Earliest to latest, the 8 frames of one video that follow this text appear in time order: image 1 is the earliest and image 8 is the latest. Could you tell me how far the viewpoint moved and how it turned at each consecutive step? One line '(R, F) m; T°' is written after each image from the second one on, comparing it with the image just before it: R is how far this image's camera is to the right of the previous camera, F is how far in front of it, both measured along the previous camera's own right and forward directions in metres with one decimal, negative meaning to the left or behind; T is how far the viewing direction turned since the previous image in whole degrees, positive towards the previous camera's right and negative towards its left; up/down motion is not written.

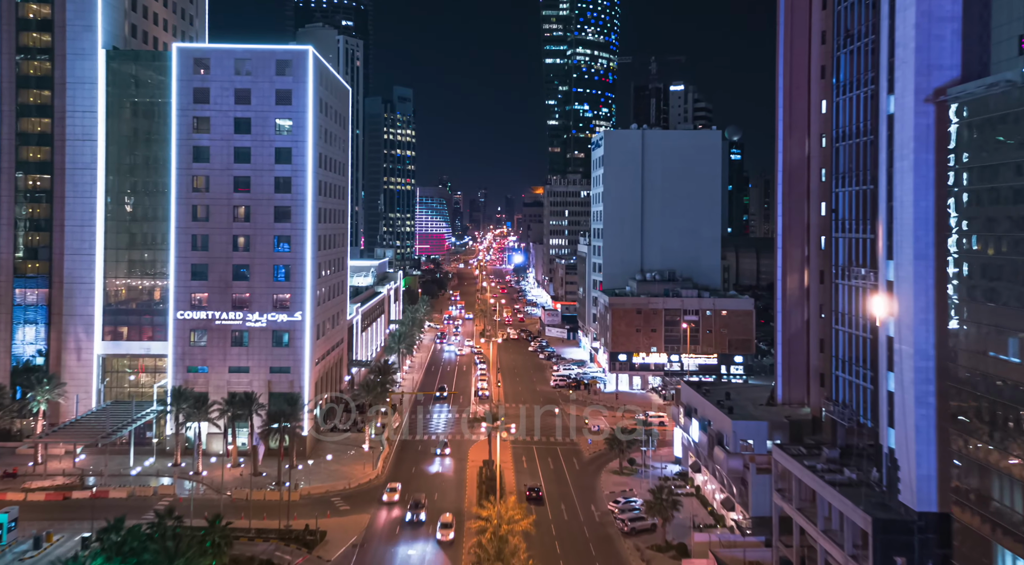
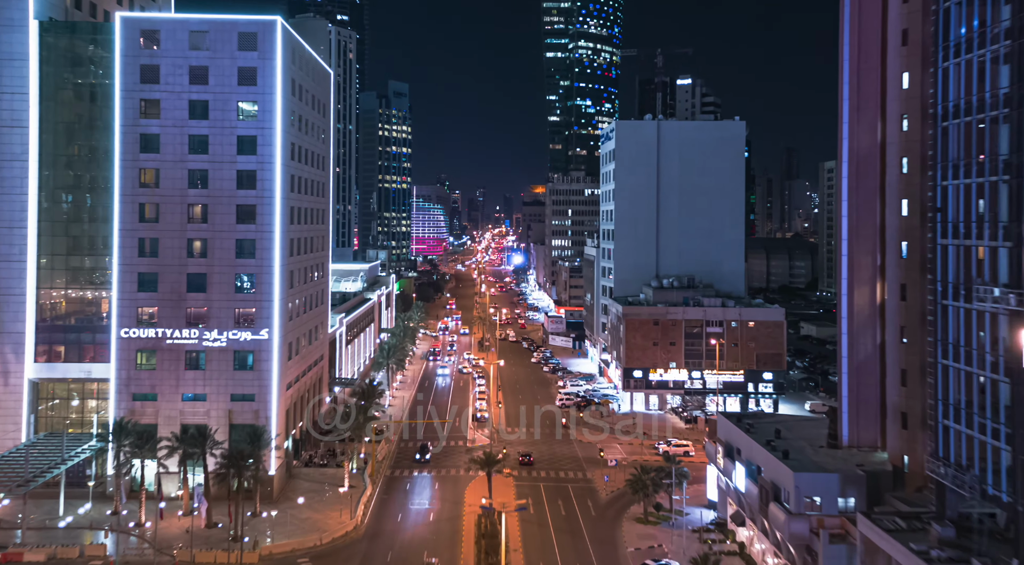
(-0.4, +10.4) m; 0°
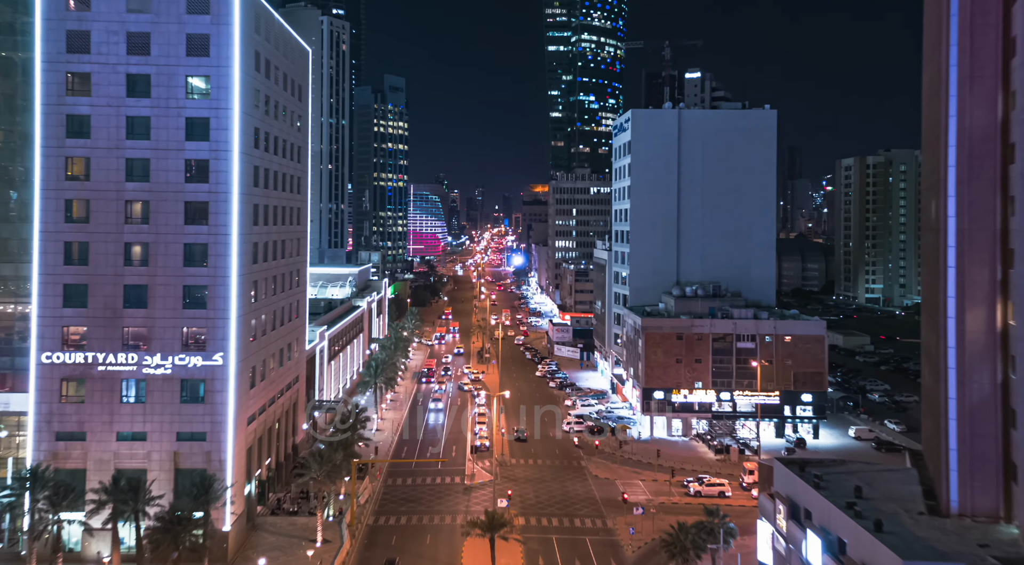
(-0.5, +10.5) m; 0°
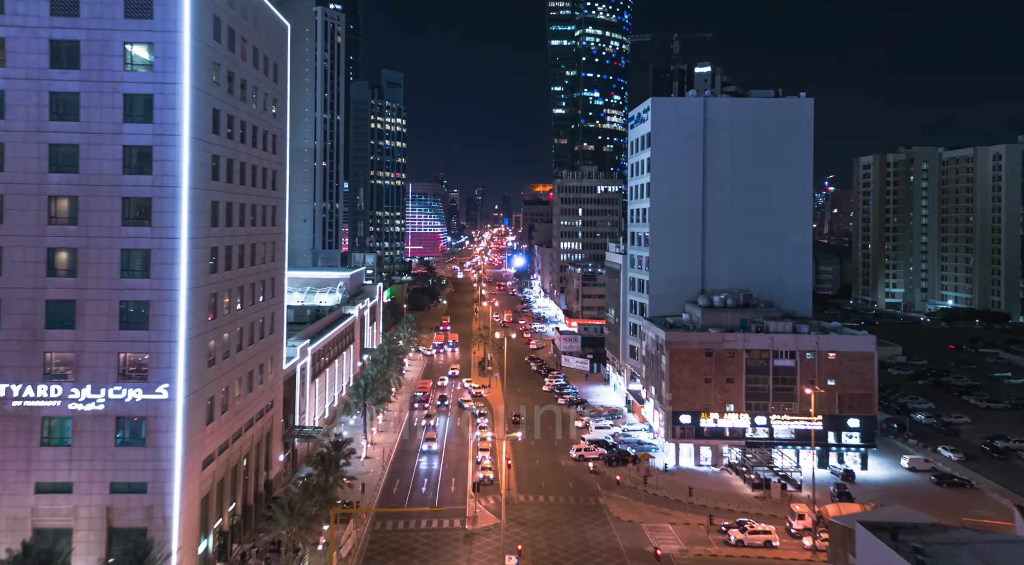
(-0.7, +9.1) m; 0°
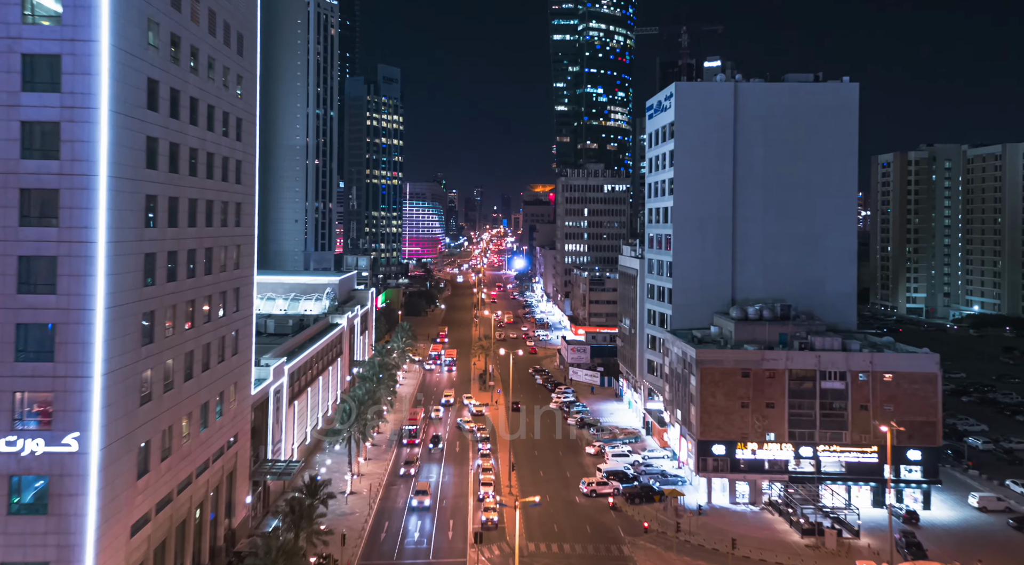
(-0.6, +9.1) m; 0°
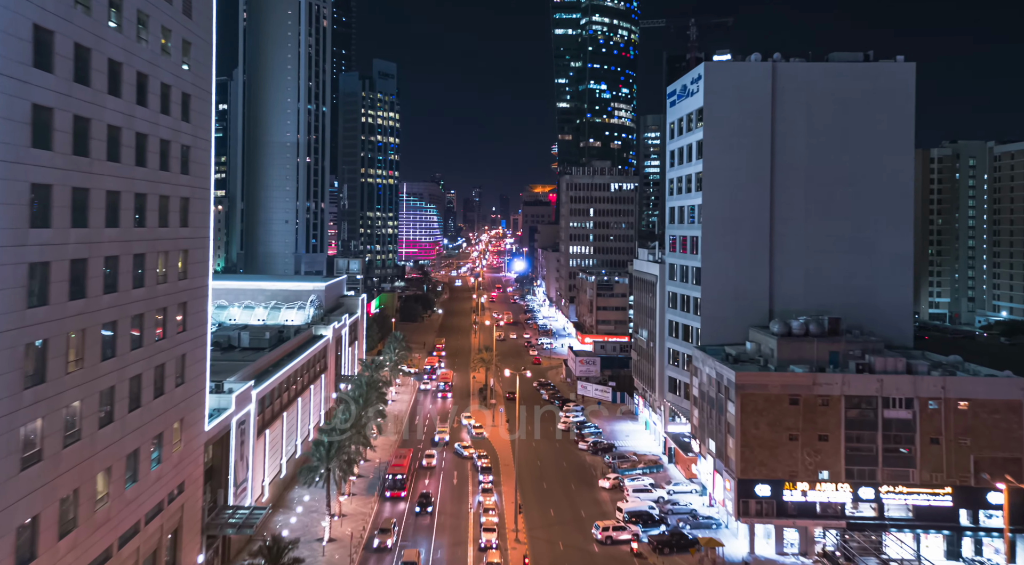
(-0.6, +9.1) m; 0°
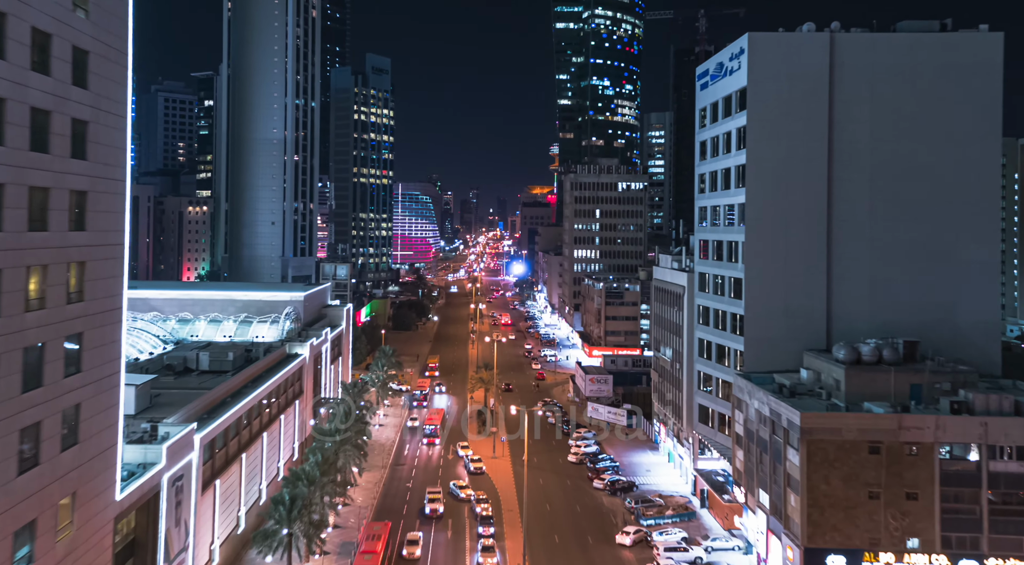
(-0.6, +10.5) m; 0°
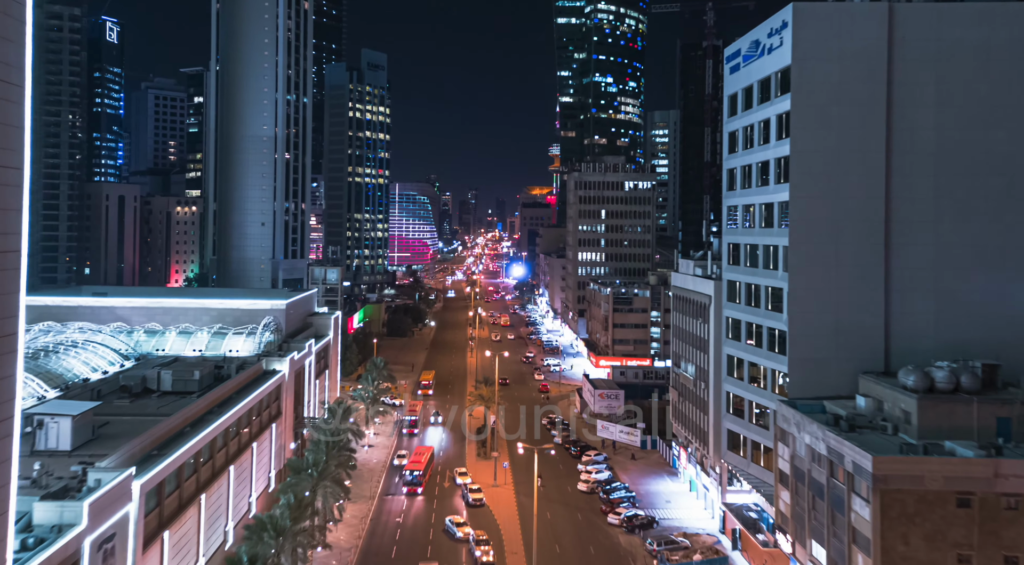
(-0.4, +7.5) m; 0°
